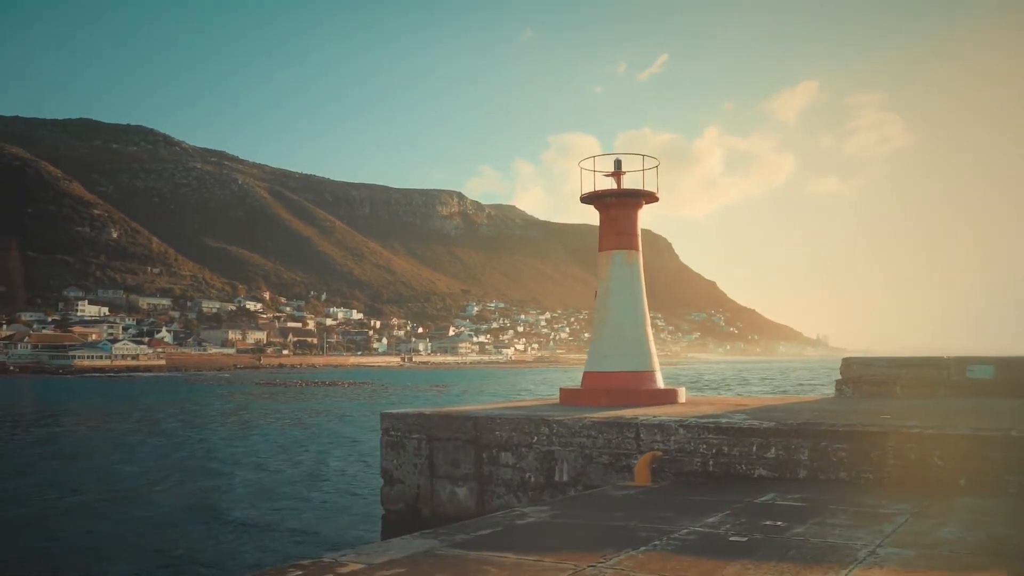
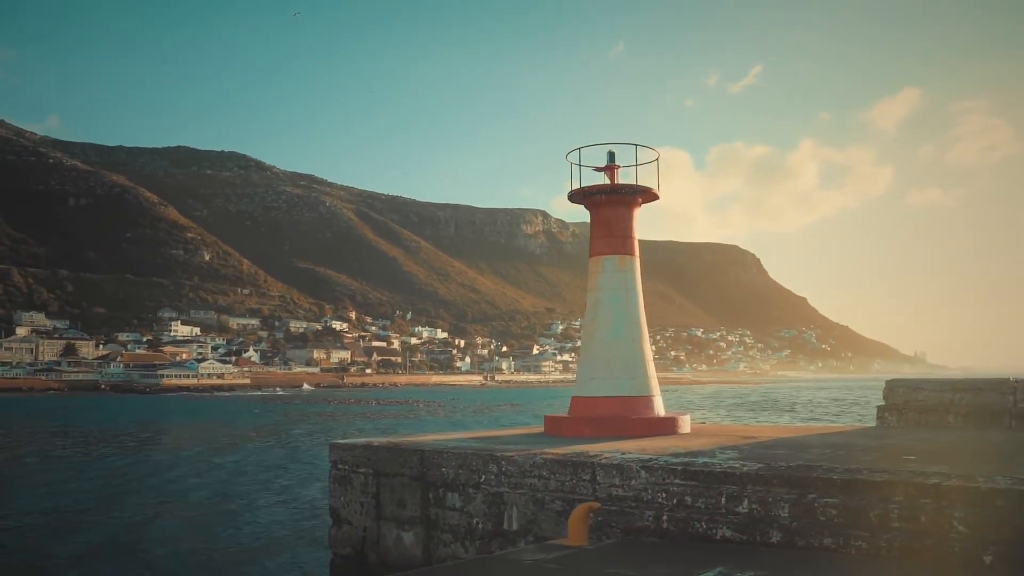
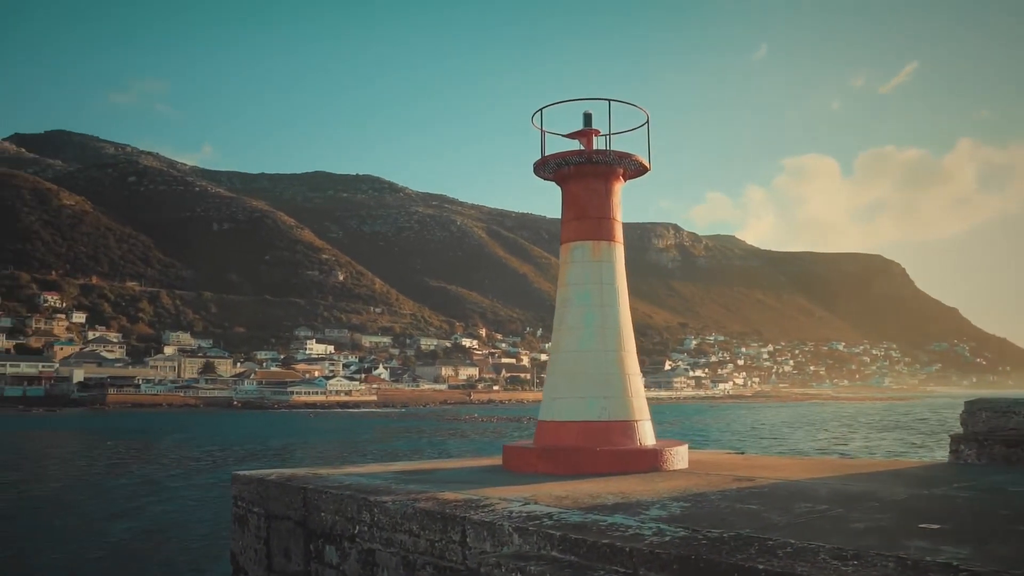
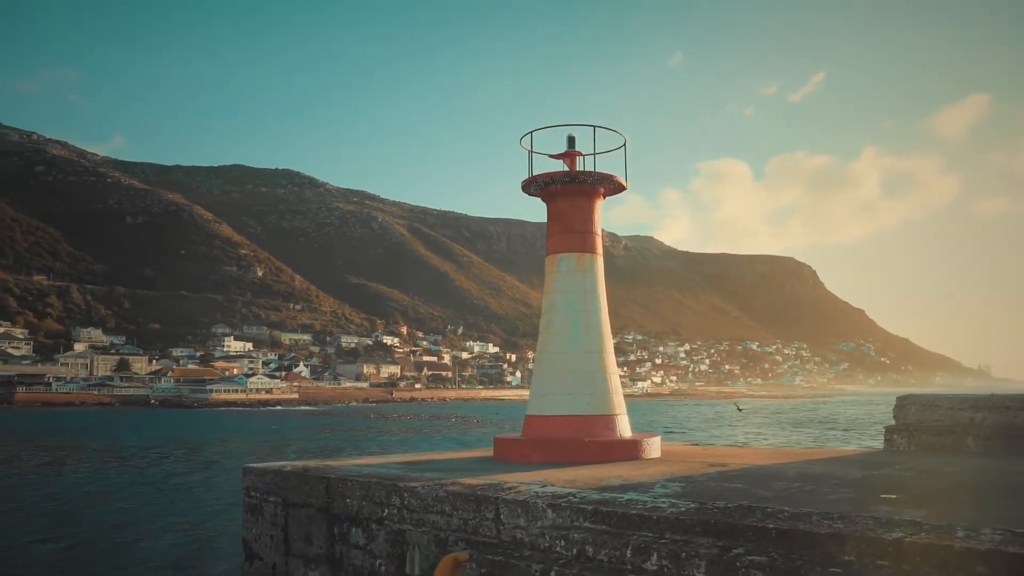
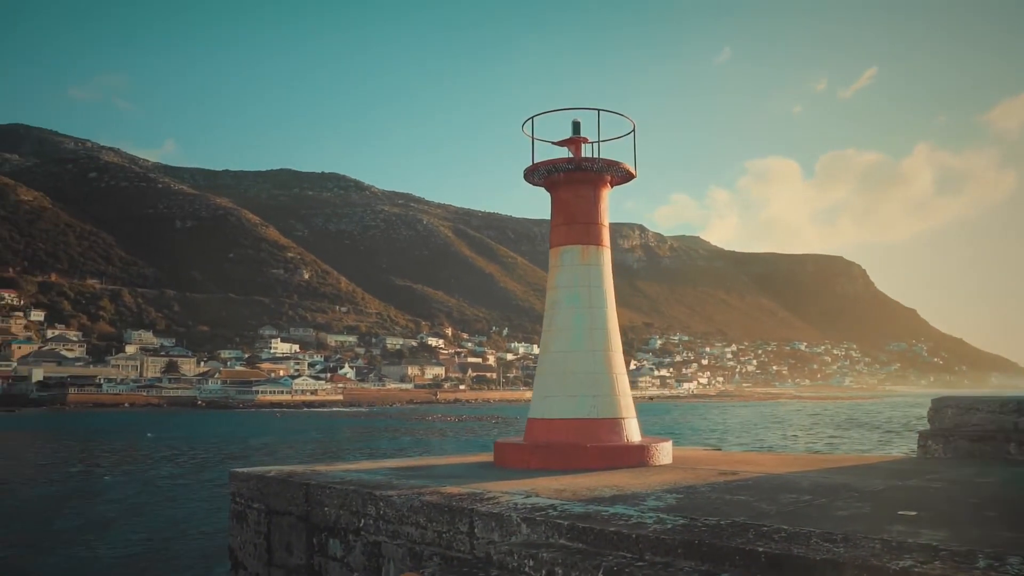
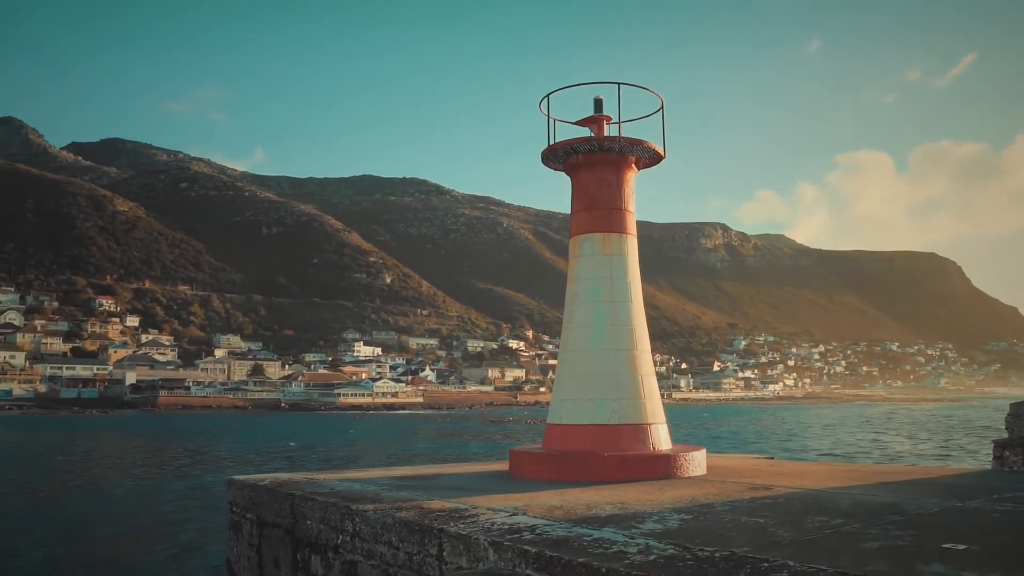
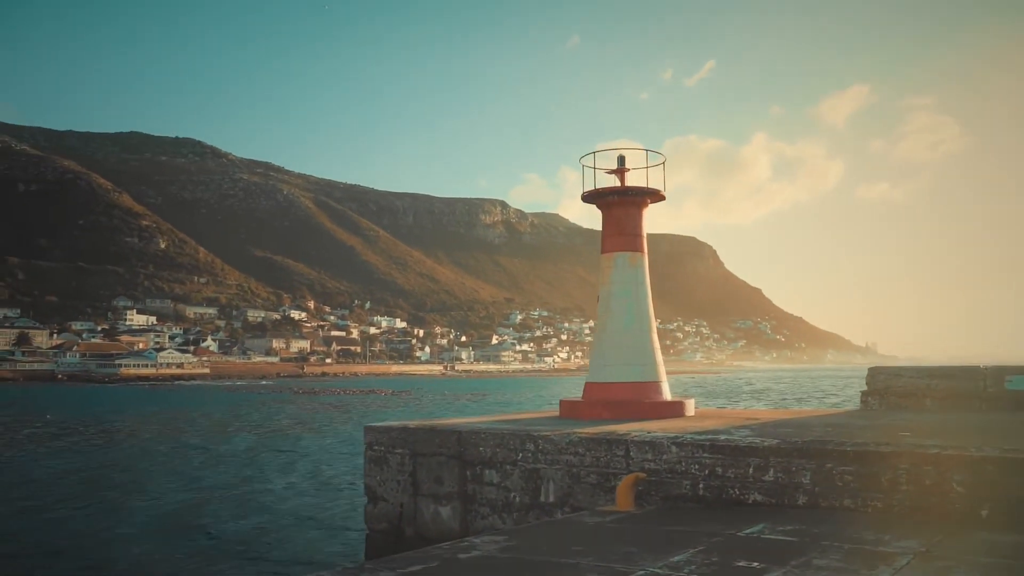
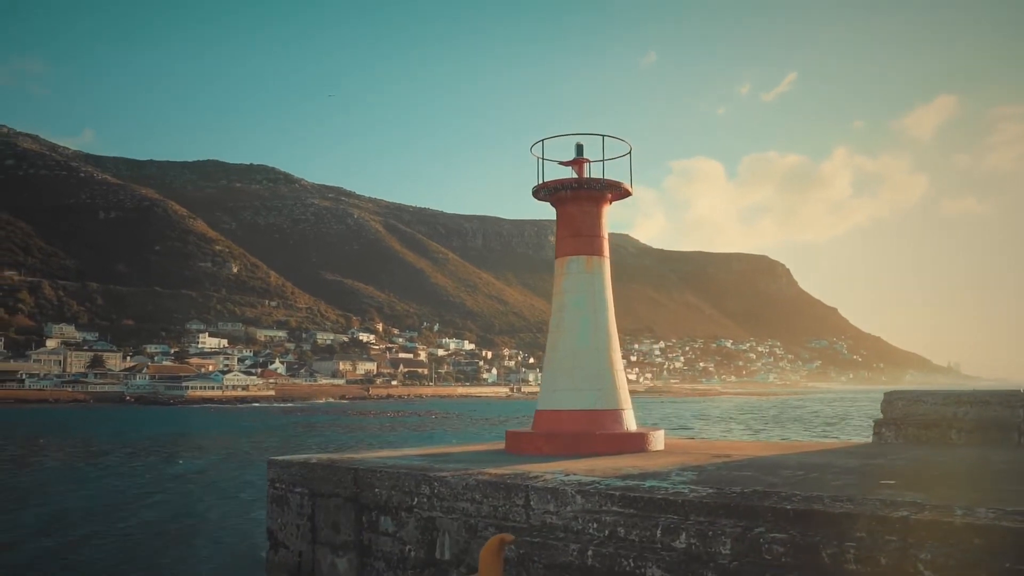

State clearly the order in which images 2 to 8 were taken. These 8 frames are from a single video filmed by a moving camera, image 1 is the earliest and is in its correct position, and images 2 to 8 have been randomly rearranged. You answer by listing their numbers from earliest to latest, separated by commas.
7, 2, 8, 4, 5, 3, 6
